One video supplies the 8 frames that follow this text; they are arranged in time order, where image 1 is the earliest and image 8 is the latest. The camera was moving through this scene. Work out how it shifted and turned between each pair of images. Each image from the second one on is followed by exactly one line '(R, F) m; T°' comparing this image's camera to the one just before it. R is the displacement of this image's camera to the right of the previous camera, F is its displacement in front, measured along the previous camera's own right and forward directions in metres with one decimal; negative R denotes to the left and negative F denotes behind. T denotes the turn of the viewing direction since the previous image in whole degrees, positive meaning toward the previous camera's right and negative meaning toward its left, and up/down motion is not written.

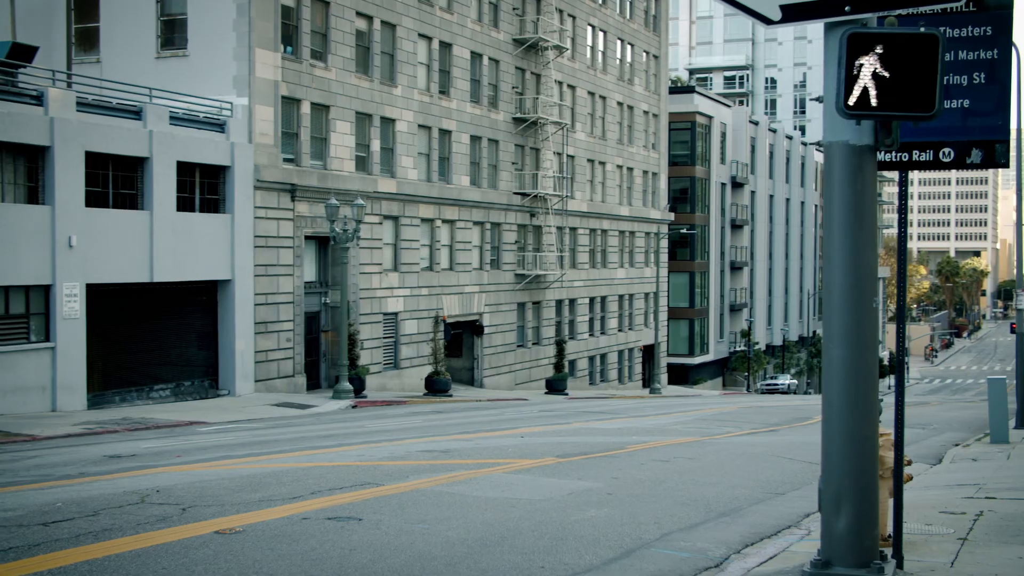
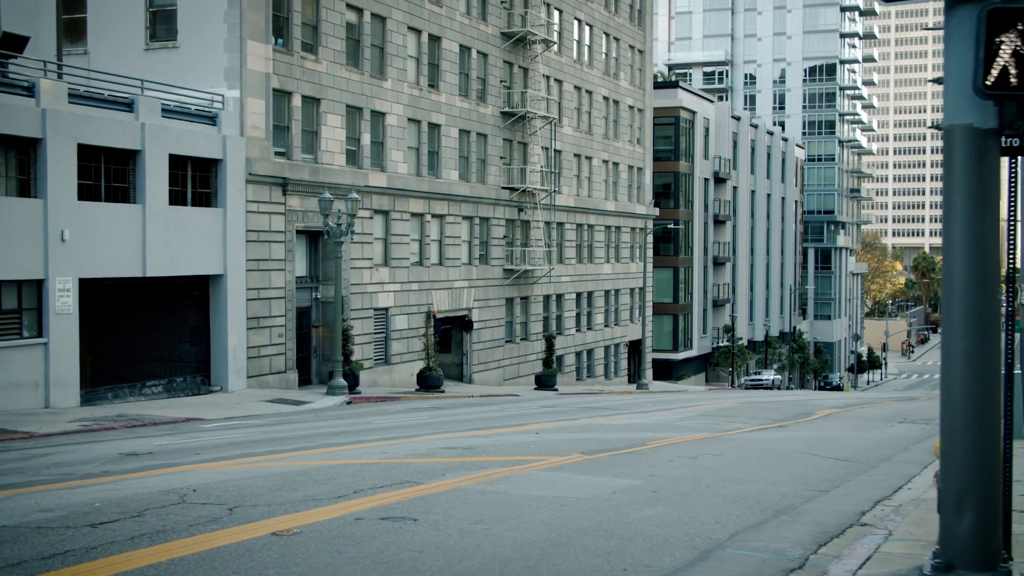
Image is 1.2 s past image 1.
(-0.5, +0.2) m; +1°
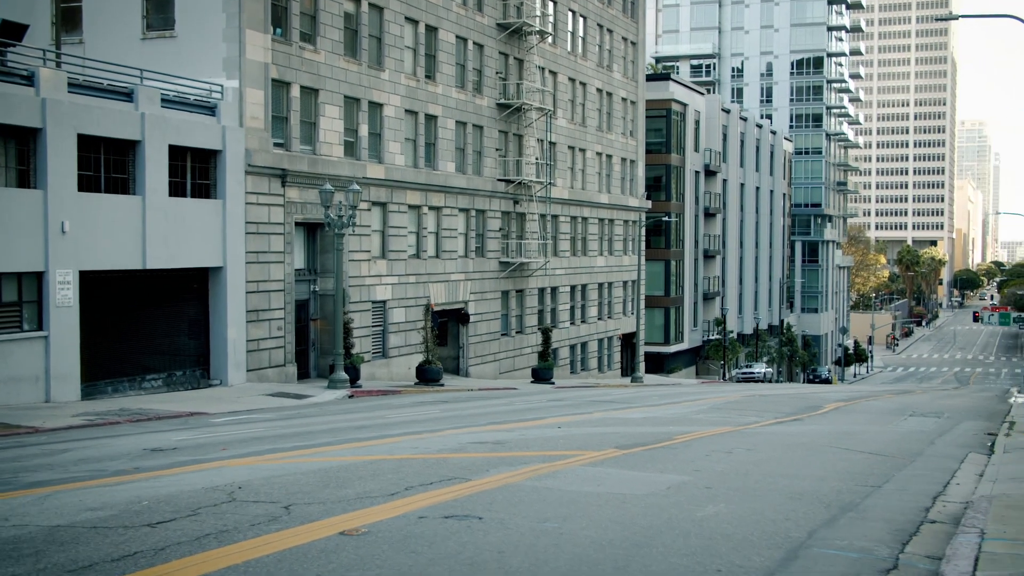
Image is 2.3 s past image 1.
(-0.5, +0.2) m; +1°
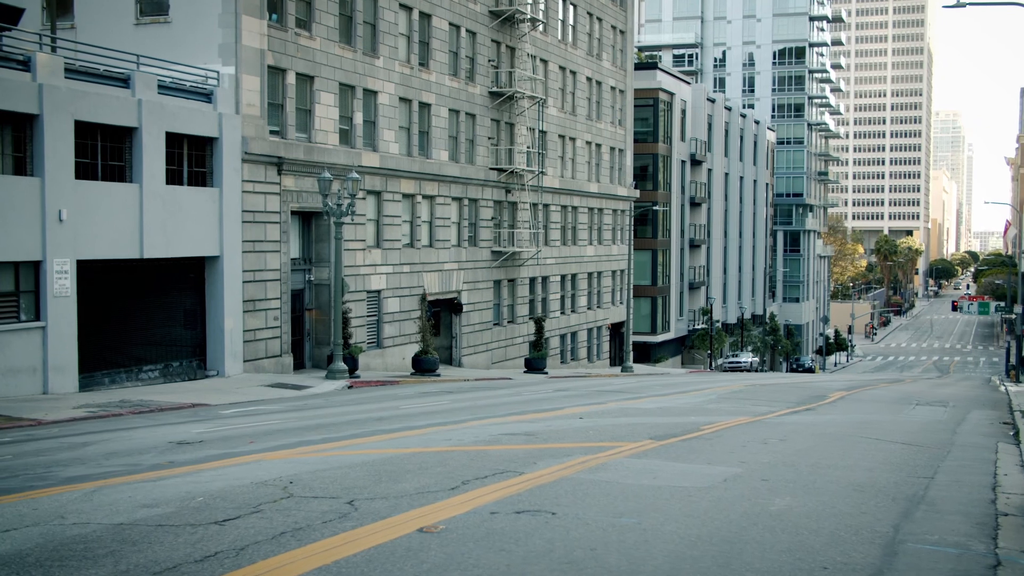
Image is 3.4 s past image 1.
(-0.6, +0.2) m; +1°
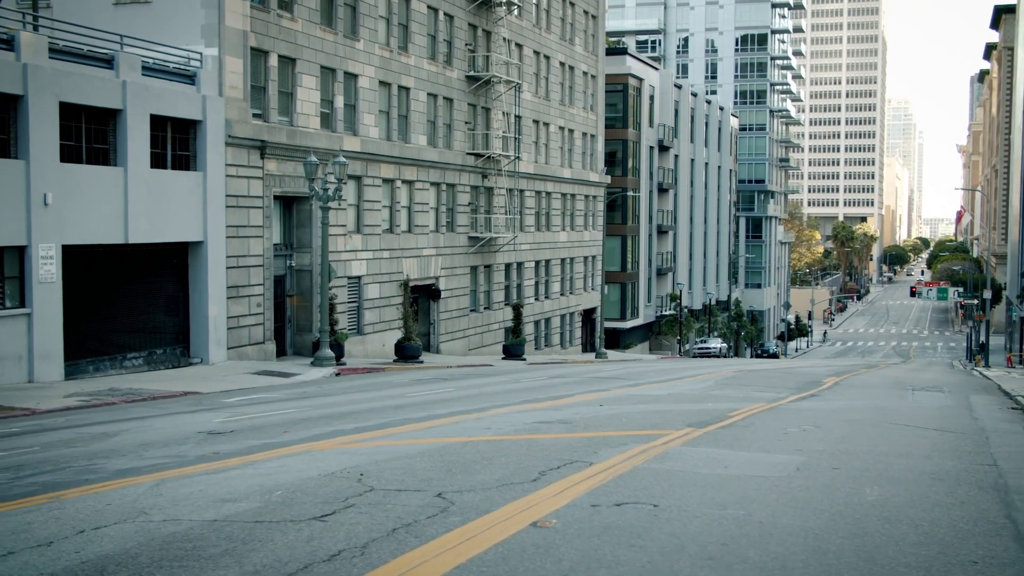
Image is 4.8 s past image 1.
(-0.9, +0.2) m; +2°
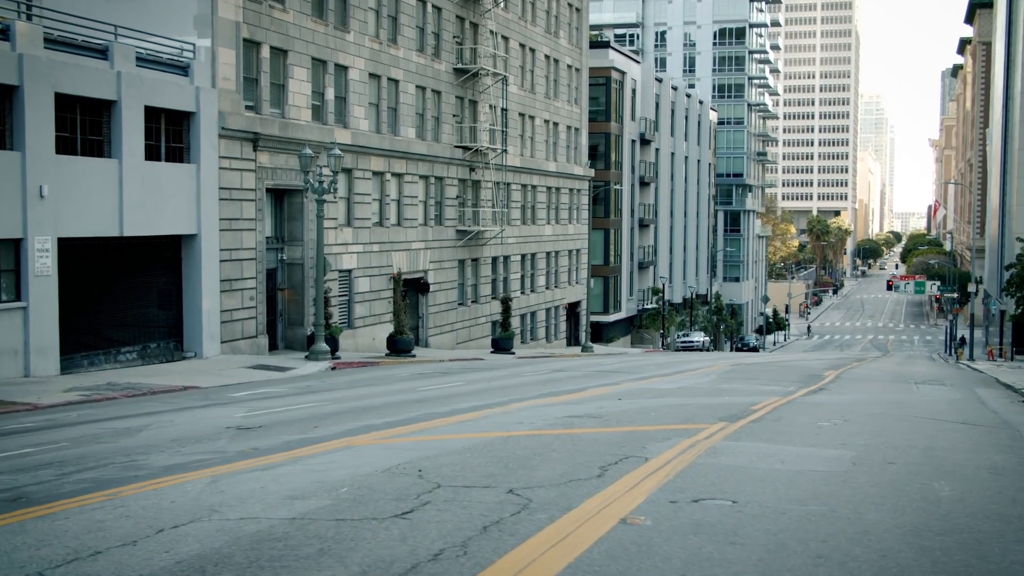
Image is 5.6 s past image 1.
(-0.6, +0.1) m; +1°
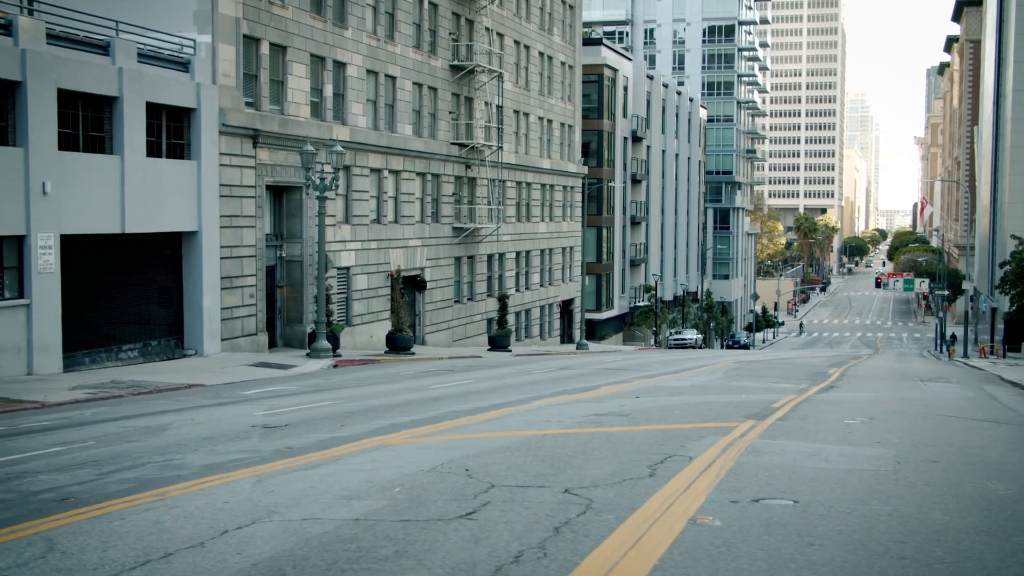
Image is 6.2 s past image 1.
(-0.4, +0.1) m; +1°
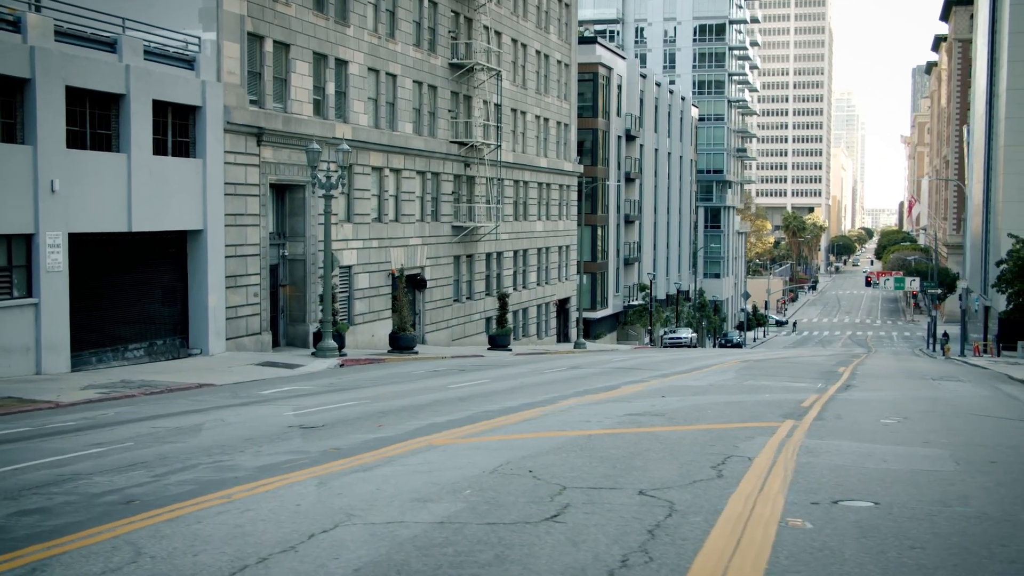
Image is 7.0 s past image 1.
(-0.5, +0.1) m; +1°
